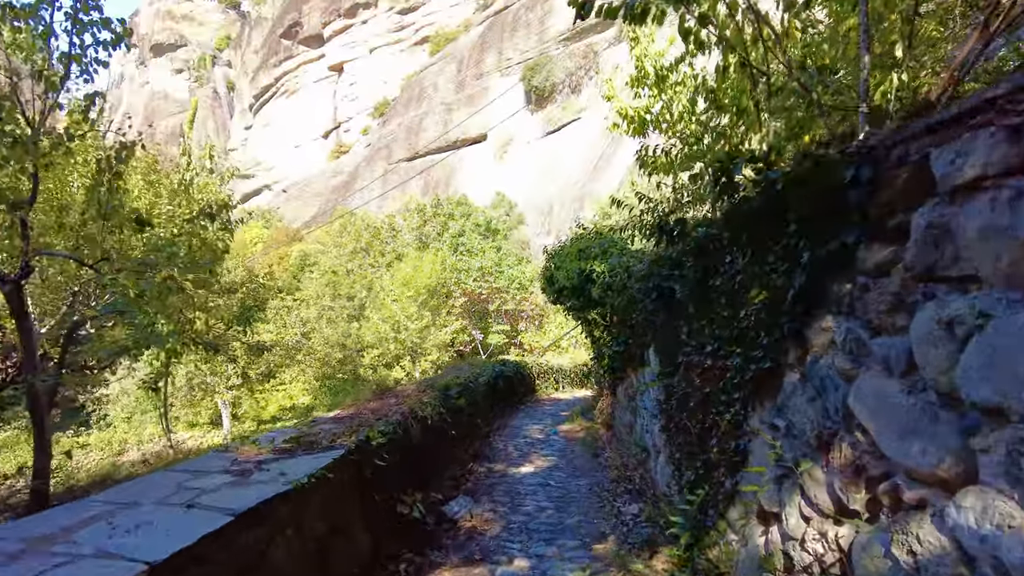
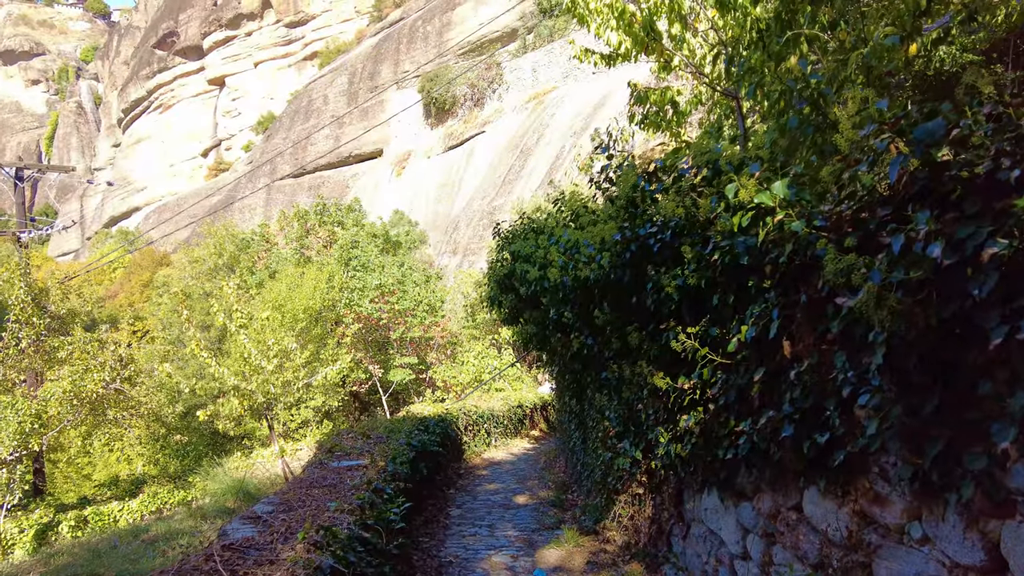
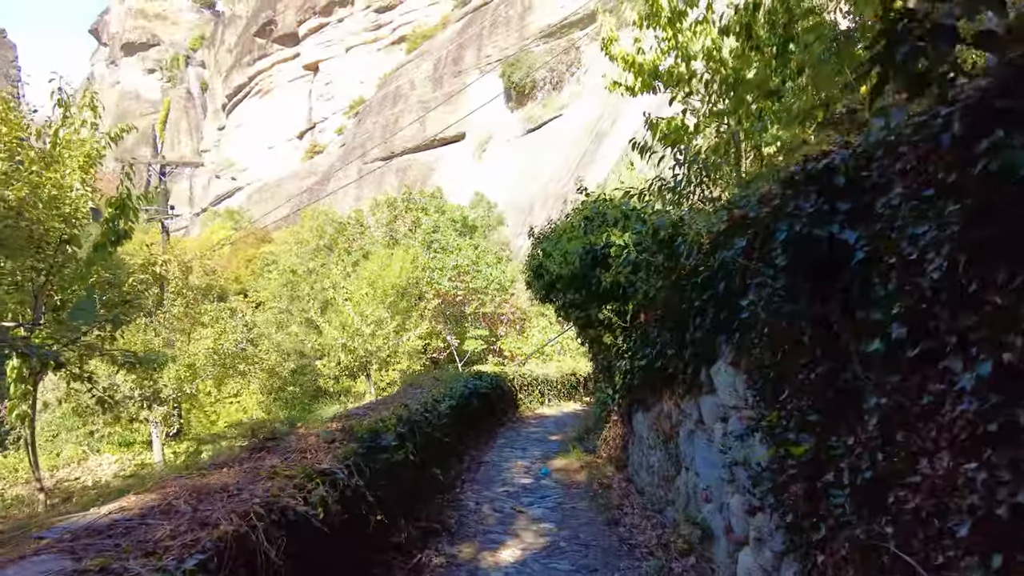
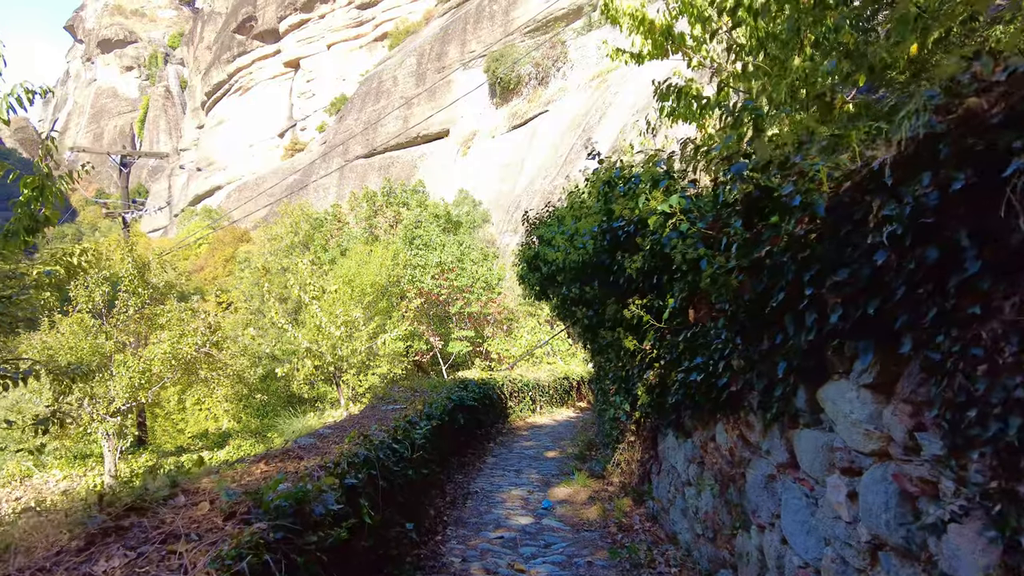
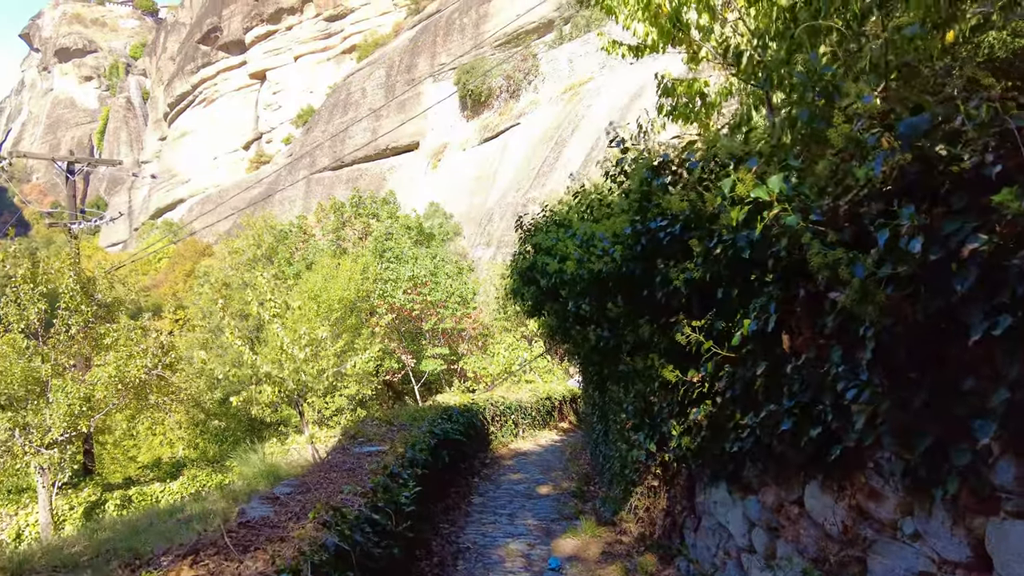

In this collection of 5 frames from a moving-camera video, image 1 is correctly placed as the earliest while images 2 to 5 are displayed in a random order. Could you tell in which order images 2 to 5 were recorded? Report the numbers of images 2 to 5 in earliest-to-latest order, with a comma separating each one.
3, 4, 5, 2
